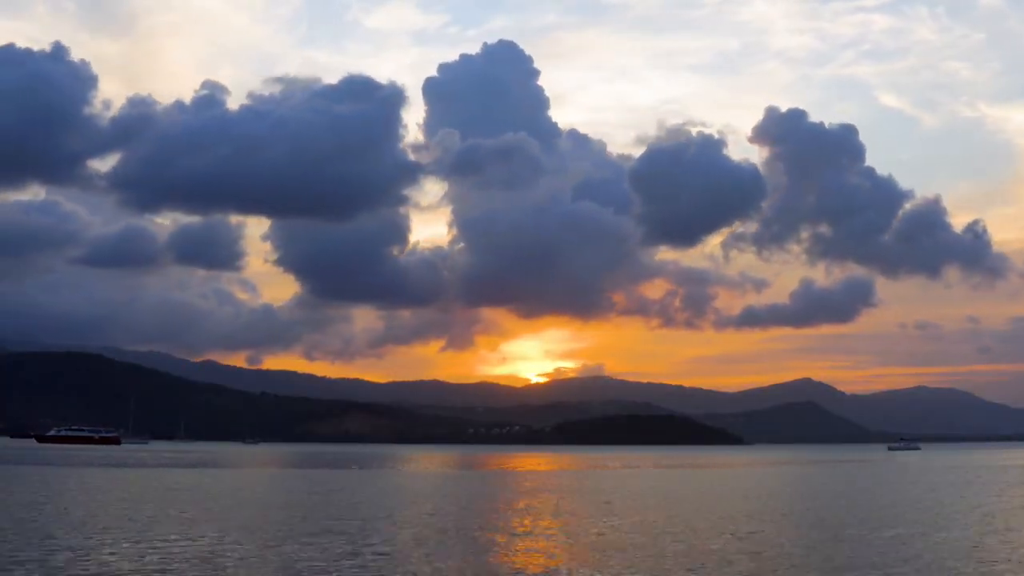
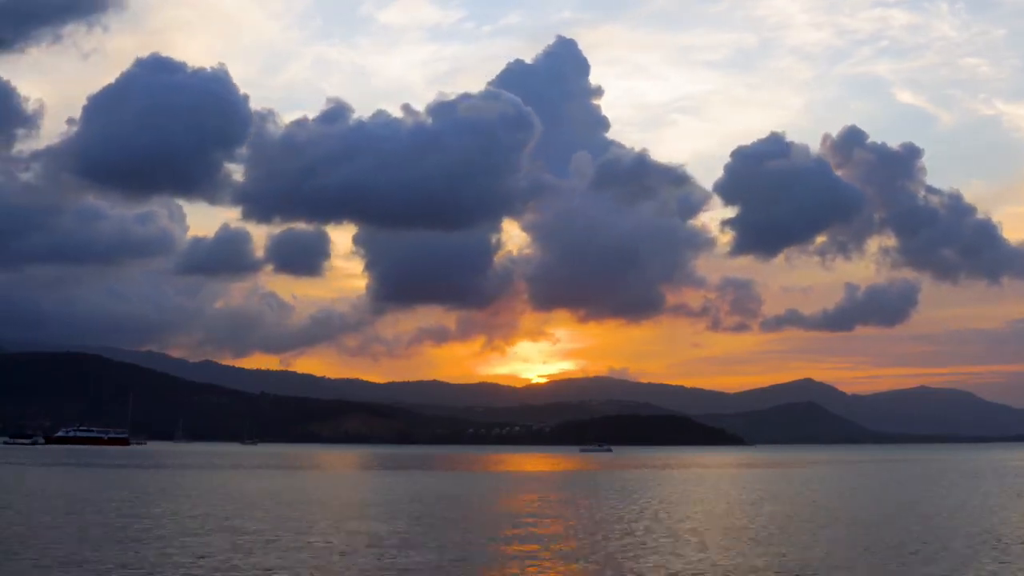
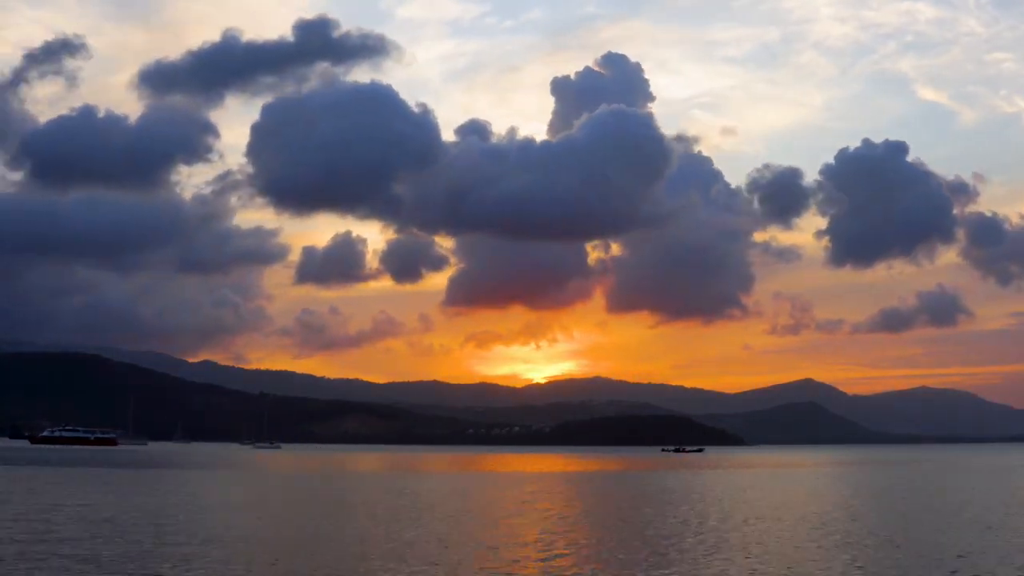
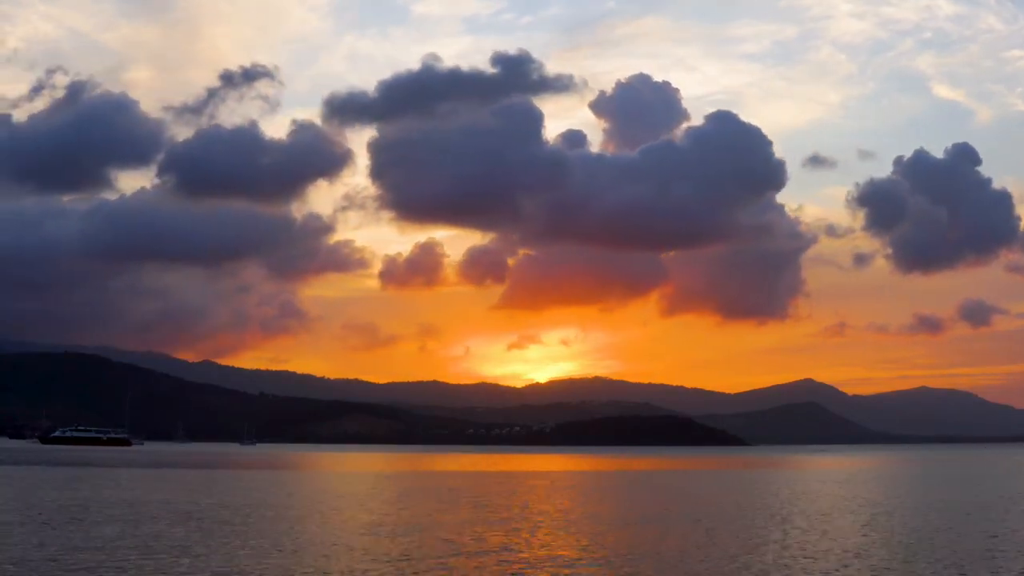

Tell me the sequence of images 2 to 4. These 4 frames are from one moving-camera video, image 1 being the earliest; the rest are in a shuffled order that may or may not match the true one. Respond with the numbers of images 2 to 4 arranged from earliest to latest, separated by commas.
2, 3, 4
